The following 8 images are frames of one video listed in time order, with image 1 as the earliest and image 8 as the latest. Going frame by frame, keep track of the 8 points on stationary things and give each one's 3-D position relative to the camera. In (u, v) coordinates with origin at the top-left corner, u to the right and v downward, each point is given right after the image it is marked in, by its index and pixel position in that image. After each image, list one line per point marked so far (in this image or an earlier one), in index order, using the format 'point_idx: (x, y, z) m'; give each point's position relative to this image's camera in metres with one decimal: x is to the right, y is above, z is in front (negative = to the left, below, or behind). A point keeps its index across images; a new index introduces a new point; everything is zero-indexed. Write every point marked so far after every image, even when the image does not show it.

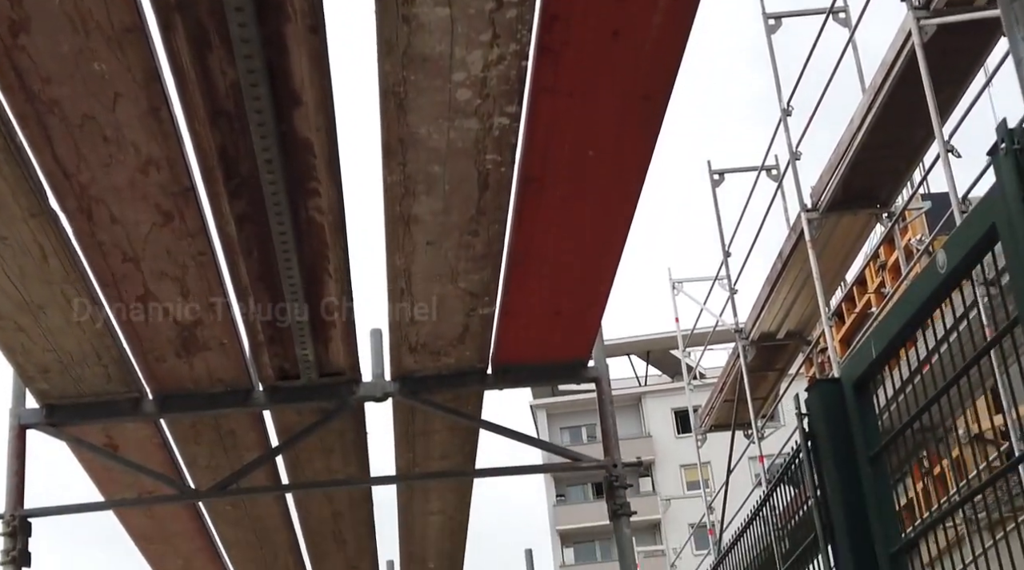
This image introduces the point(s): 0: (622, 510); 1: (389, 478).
0: (+0.5, -0.9, +5.7) m
1: (-0.5, -0.8, +5.8) m
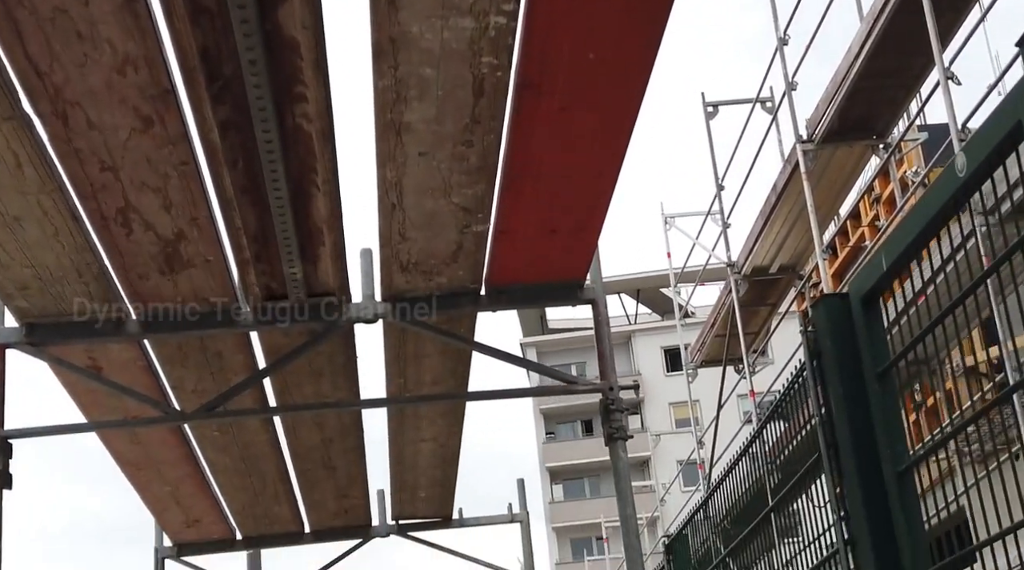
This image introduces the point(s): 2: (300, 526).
0: (+0.4, -0.6, +5.6) m
1: (-0.5, -0.5, +5.7) m
2: (-1.4, -1.6, +9.2) m
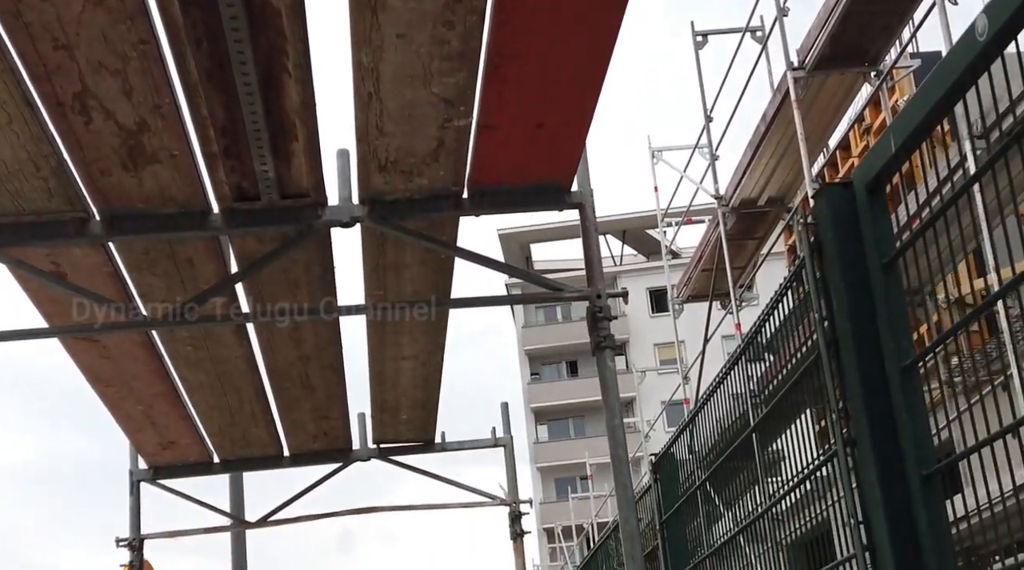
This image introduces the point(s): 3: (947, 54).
0: (+0.4, -0.2, +5.4) m
1: (-0.6, -0.1, +5.4) m
2: (-1.5, -1.1, +9.0) m
3: (+1.0, +0.6, +3.3) m
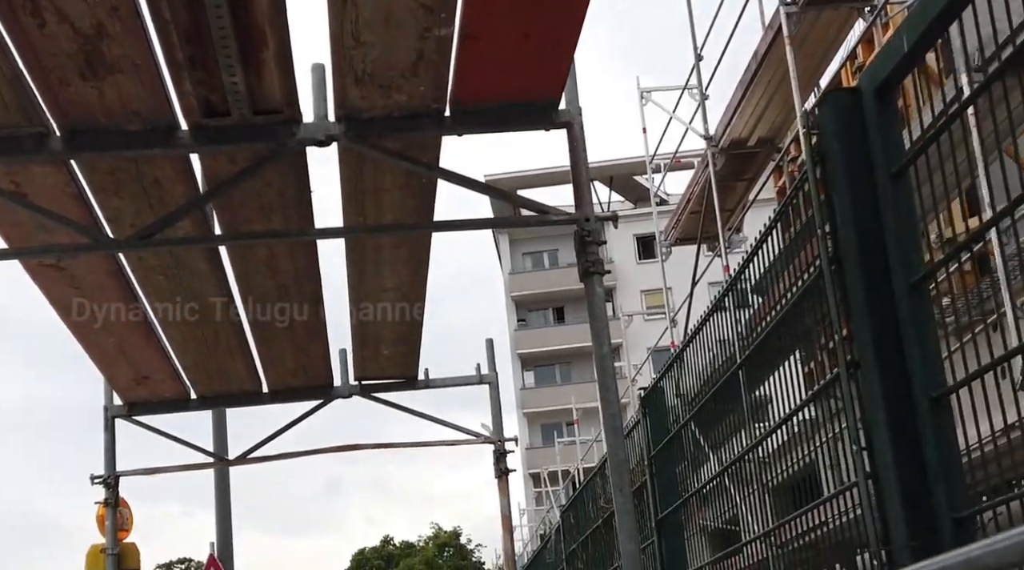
0: (+0.3, +0.1, +5.1) m
1: (-0.7, +0.2, +5.2) m
2: (-1.6, -0.7, +8.8) m
3: (+1.0, +0.8, +3.0) m
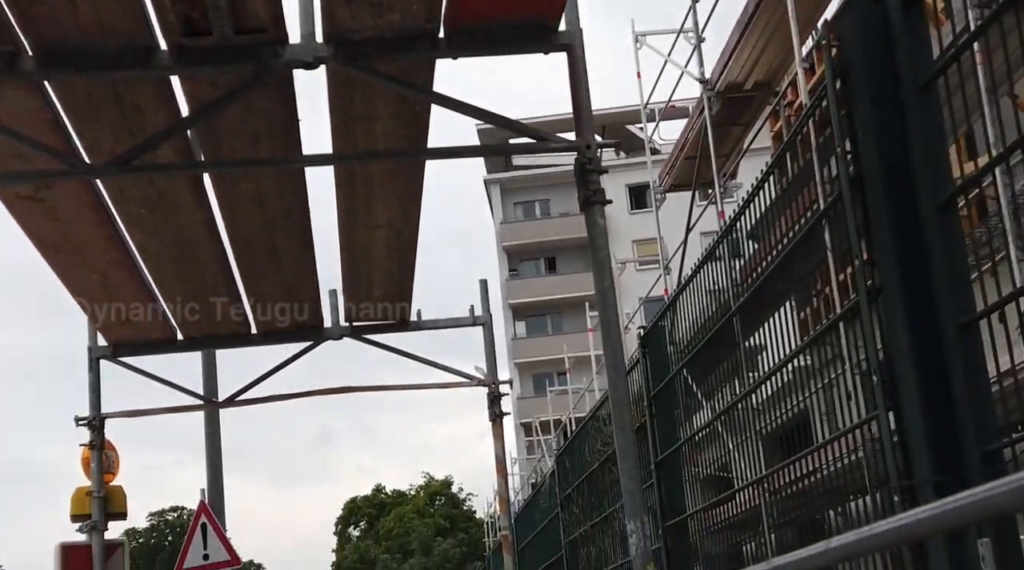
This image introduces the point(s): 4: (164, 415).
0: (+0.3, +0.3, +4.9) m
1: (-0.7, +0.5, +4.9) m
2: (-1.7, -0.3, +8.5) m
3: (+1.0, +0.9, +2.8) m
4: (-2.2, -0.8, +8.6) m
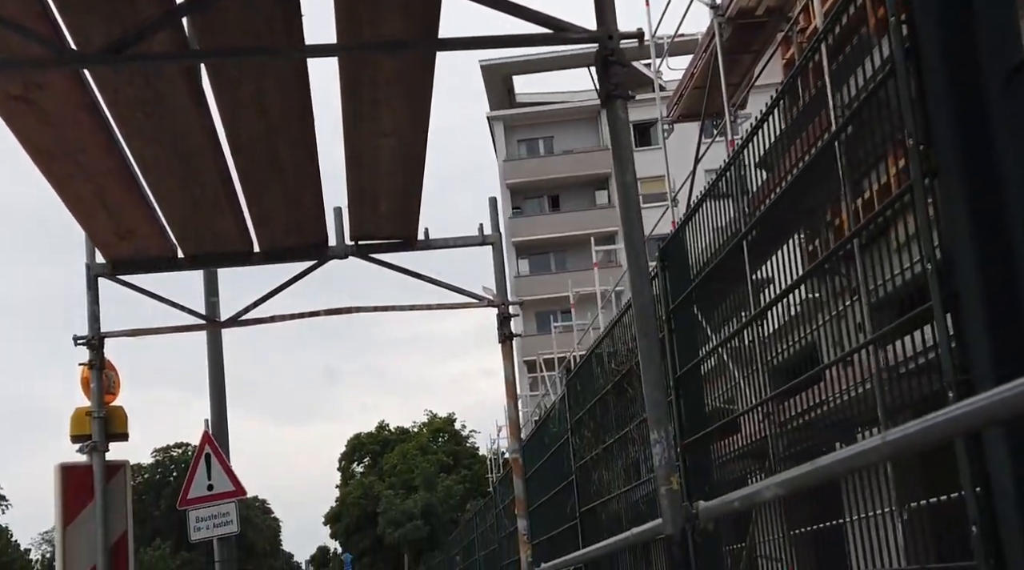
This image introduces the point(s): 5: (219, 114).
0: (+0.4, +0.7, +4.6) m
1: (-0.6, +0.8, +4.7) m
2: (-1.6, +0.2, +8.3) m
3: (+1.1, +1.2, +2.5) m
4: (-2.1, -0.3, +8.4) m
5: (-1.3, +0.8, +6.2) m
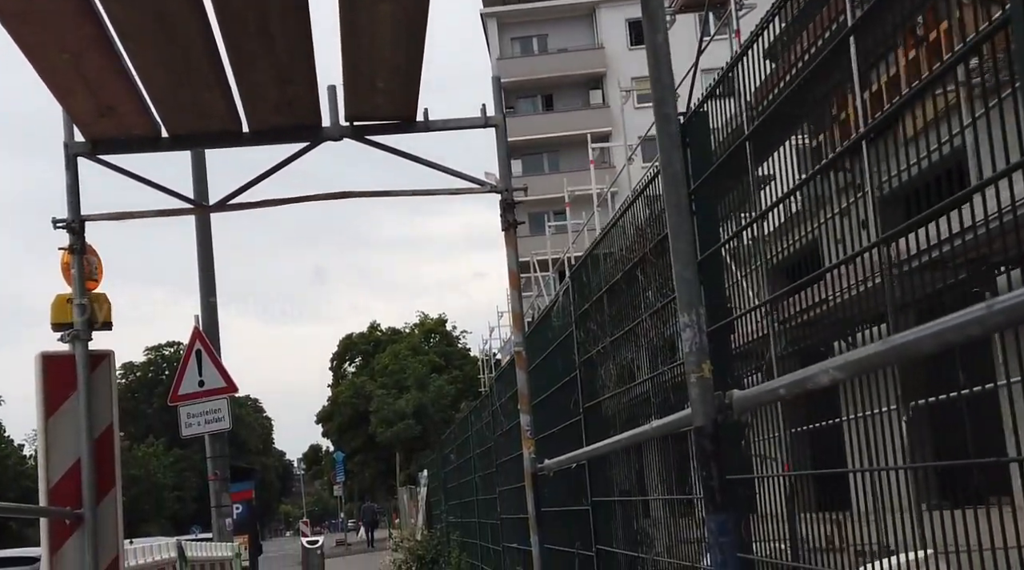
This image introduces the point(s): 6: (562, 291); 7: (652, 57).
0: (+0.4, +1.1, +4.2) m
1: (-0.6, +1.2, +4.2) m
2: (-1.6, +0.9, +7.8) m
3: (+1.1, +1.4, +2.0) m
4: (-2.1, +0.4, +7.9) m
5: (-1.3, +1.3, +5.7) m
6: (+0.4, -0.1, +9.9) m
7: (+0.4, +0.7, +4.1) m
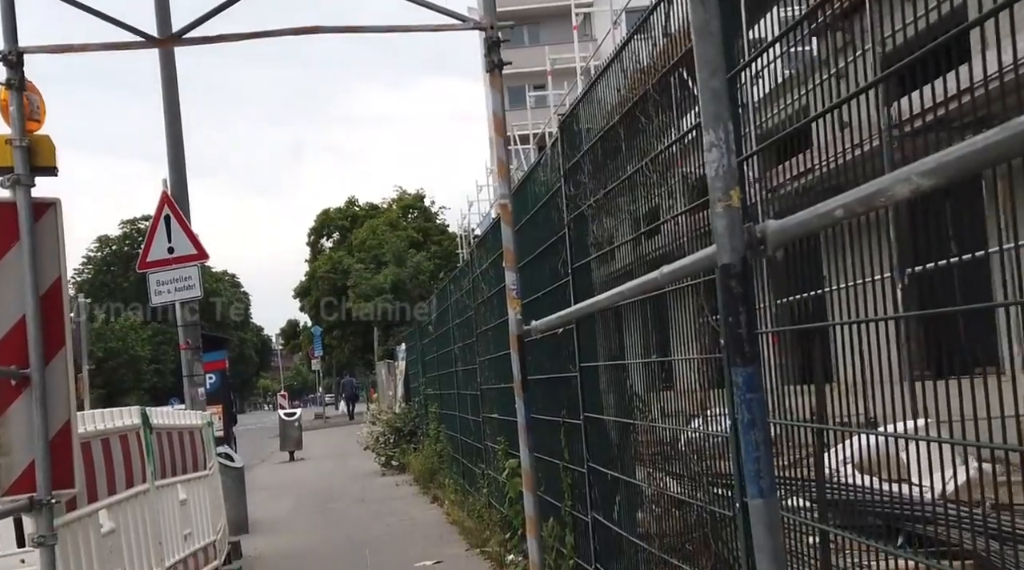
0: (+0.4, +1.5, +3.4) m
1: (-0.6, +1.7, +3.4) m
2: (-1.6, +1.7, +7.0) m
3: (+1.2, +1.7, +1.2) m
4: (-2.2, +1.2, +7.2) m
5: (-1.3, +1.9, +4.9) m
6: (+0.2, +0.9, +9.2) m
7: (+0.4, +1.2, +3.4) m
